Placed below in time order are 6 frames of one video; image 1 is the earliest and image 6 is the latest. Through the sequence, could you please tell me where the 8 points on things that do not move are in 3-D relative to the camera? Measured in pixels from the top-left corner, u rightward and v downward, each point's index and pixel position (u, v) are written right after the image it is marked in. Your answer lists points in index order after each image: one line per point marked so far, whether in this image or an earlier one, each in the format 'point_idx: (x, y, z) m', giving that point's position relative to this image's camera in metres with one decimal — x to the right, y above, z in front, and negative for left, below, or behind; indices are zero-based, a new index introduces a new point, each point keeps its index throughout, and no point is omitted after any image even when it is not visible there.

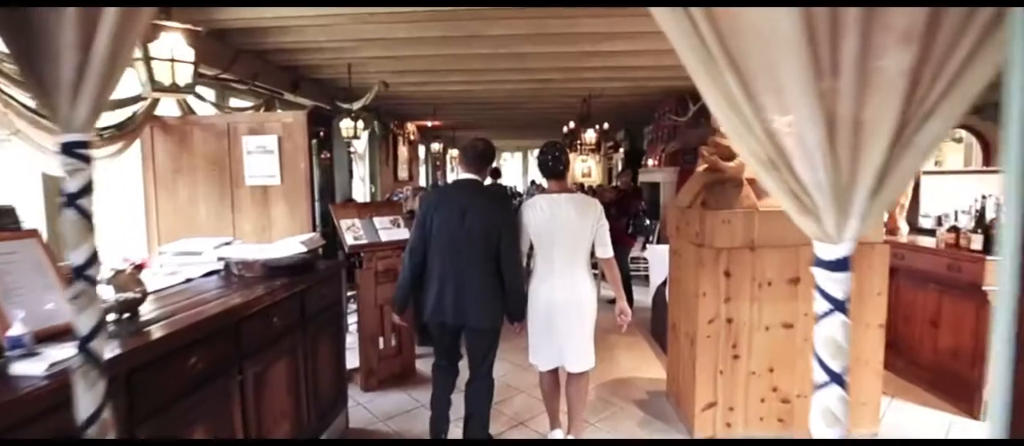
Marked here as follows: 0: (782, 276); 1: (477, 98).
0: (+1.3, -0.3, +2.5) m
1: (-0.5, +1.6, +6.6) m
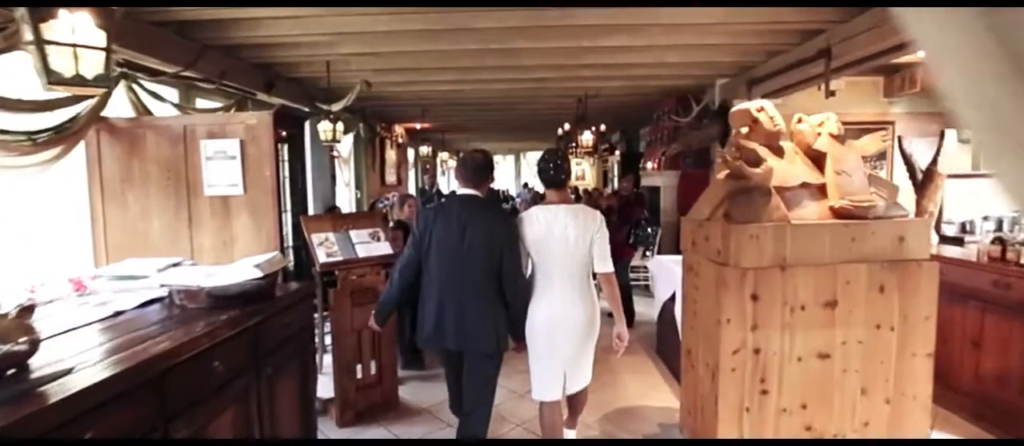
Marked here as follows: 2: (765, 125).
0: (+1.3, -0.3, +2.2) m
1: (-0.5, +1.5, +6.3) m
2: (+1.2, +0.5, +2.4) m
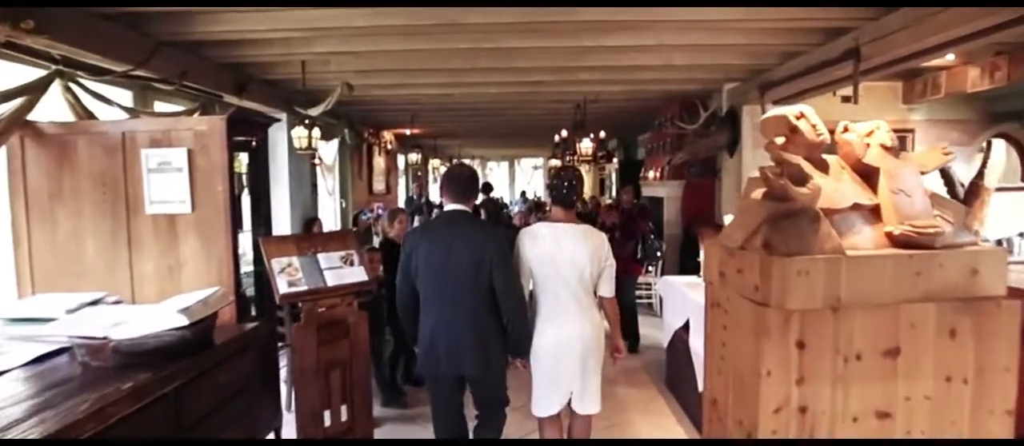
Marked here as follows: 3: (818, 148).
0: (+1.2, -0.4, +1.8) m
1: (-0.6, +1.4, +5.9) m
2: (+1.1, +0.3, +2.0) m
3: (+1.2, +0.3, +2.0) m
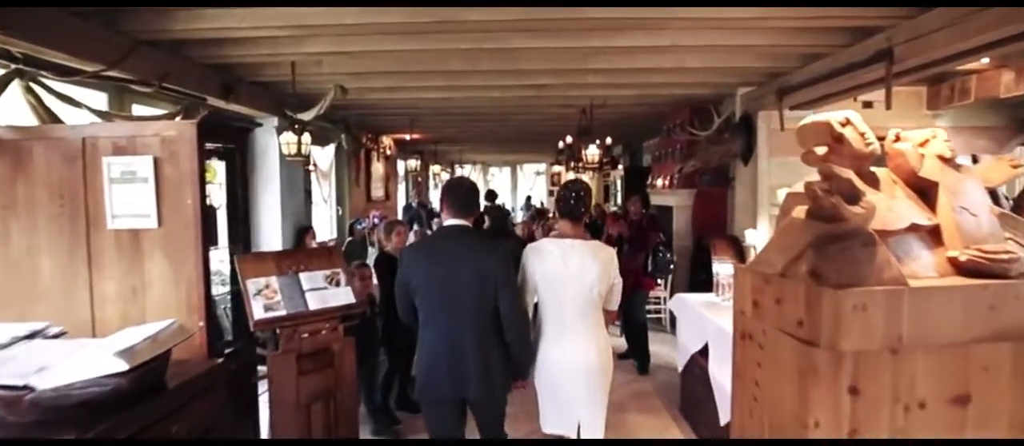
0: (+1.3, -0.5, +1.5) m
1: (-0.6, +1.3, +5.7) m
2: (+1.1, +0.3, +1.7) m
3: (+1.2, +0.2, +1.8) m
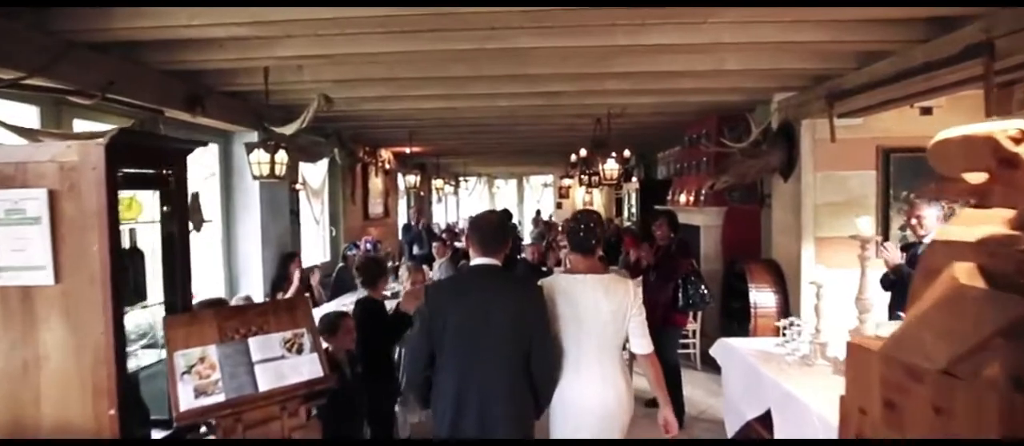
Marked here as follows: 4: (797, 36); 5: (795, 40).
0: (+1.3, -0.6, +0.9) m
1: (-0.5, +1.0, +5.1) m
2: (+1.2, +0.1, +1.2) m
3: (+1.2, +0.1, +1.2) m
4: (+1.6, +1.1, +3.0) m
5: (+1.6, +1.1, +3.0) m
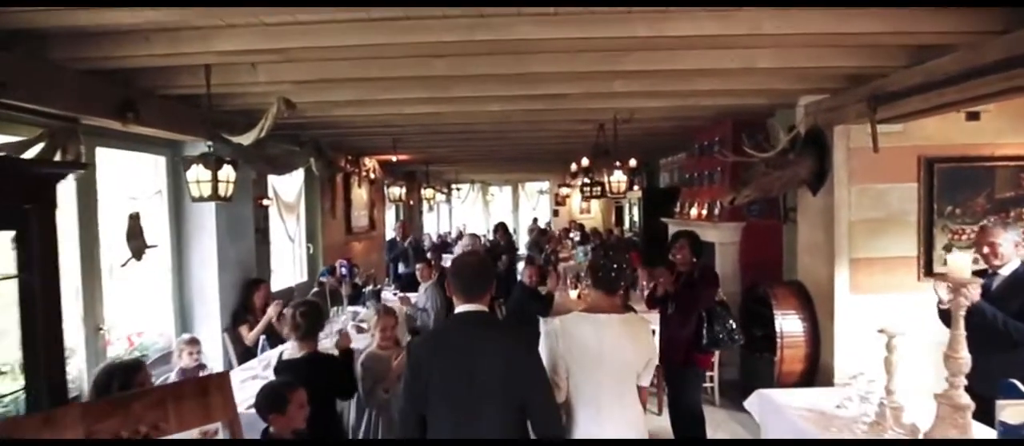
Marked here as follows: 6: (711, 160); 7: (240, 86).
0: (+1.3, -0.8, +0.4) m
1: (-0.5, +0.9, +4.6) m
2: (+1.2, 0.0, +0.7) m
3: (+1.2, -0.1, +0.7) m
4: (+1.6, +0.9, +2.5) m
5: (+1.6, +0.9, +2.5) m
6: (+1.9, +0.6, +5.1) m
7: (-1.6, +0.8, +3.0) m
